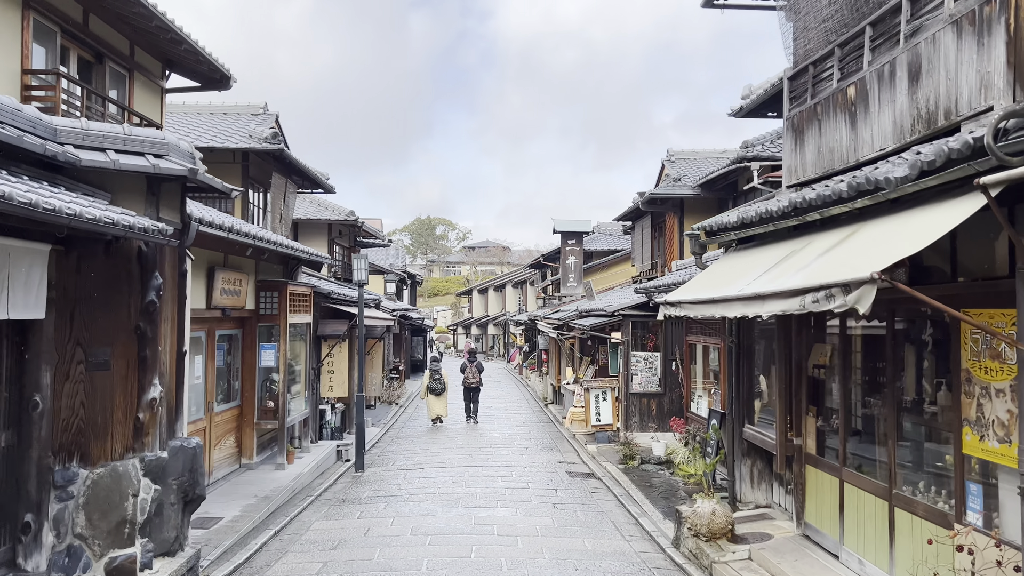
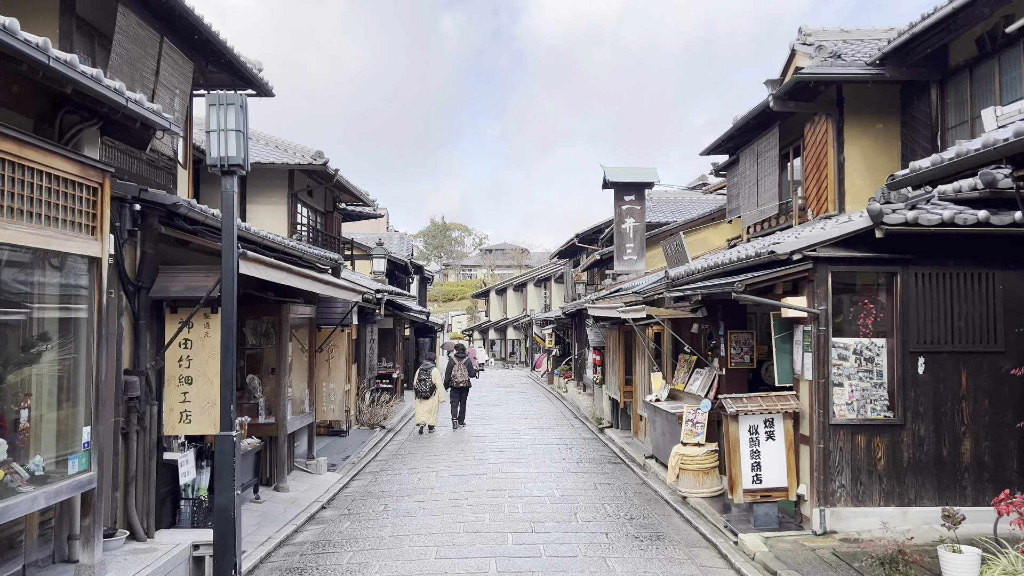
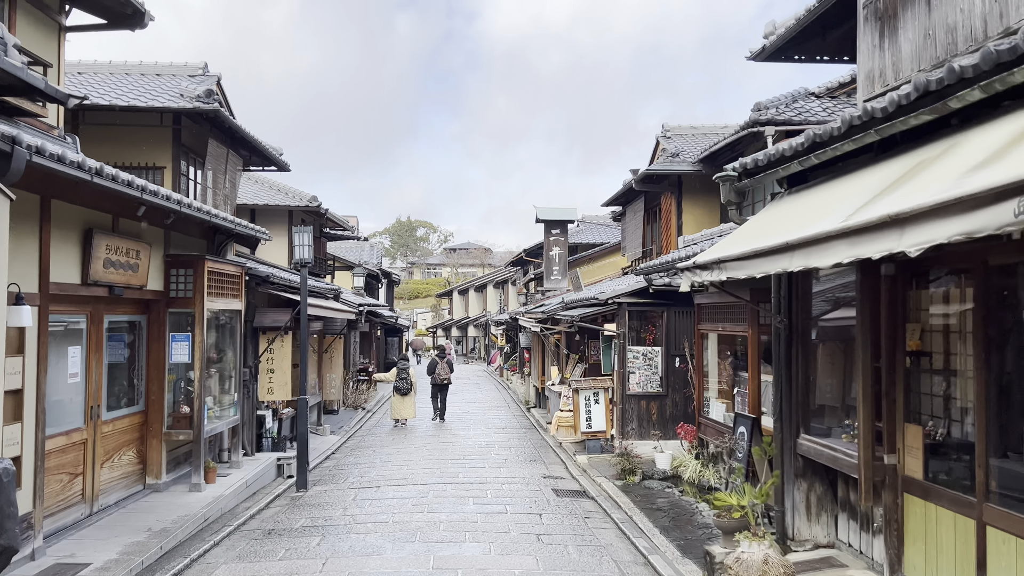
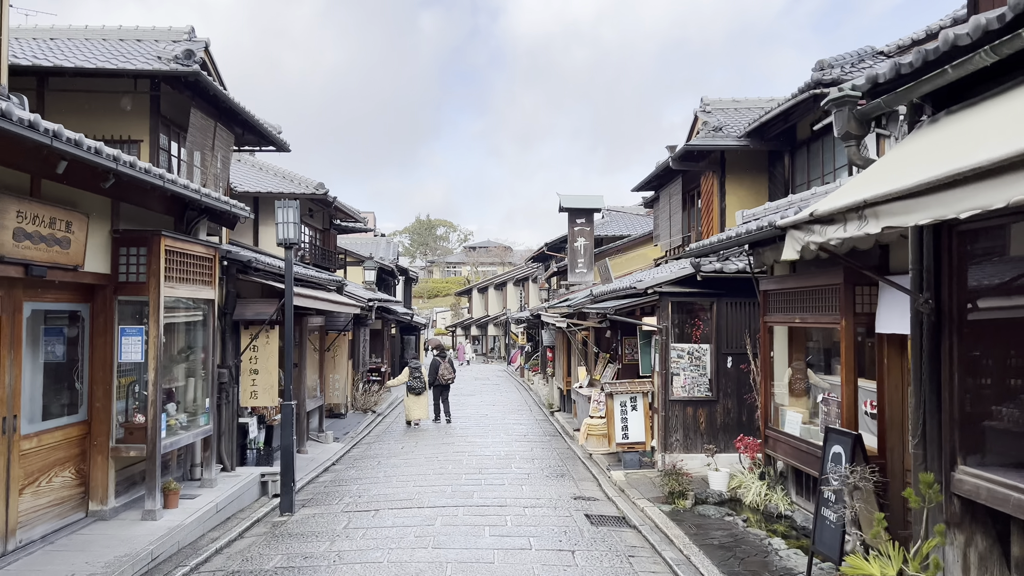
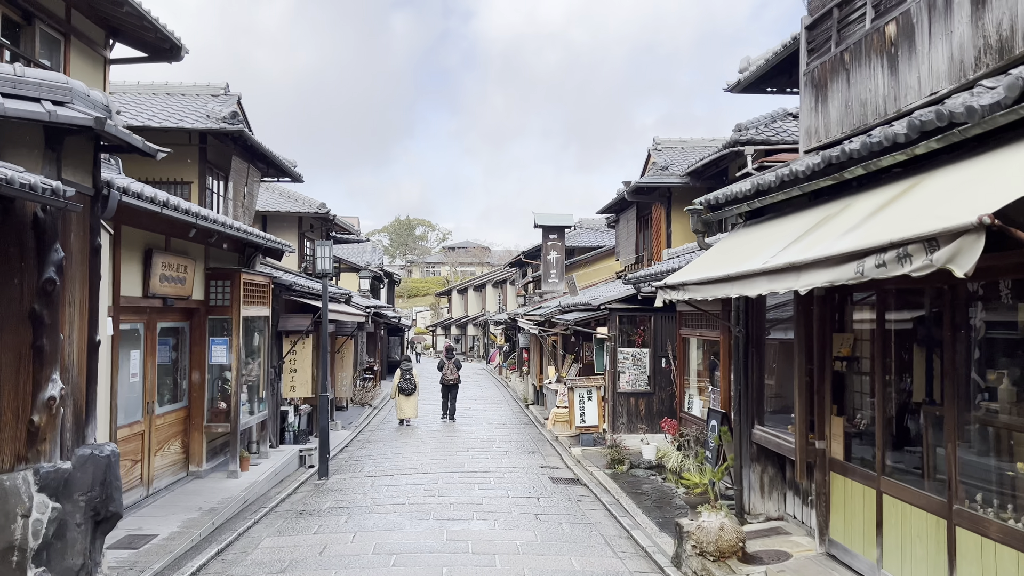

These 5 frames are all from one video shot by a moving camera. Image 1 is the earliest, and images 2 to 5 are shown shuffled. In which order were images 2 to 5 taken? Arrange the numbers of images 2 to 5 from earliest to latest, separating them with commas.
5, 3, 4, 2
